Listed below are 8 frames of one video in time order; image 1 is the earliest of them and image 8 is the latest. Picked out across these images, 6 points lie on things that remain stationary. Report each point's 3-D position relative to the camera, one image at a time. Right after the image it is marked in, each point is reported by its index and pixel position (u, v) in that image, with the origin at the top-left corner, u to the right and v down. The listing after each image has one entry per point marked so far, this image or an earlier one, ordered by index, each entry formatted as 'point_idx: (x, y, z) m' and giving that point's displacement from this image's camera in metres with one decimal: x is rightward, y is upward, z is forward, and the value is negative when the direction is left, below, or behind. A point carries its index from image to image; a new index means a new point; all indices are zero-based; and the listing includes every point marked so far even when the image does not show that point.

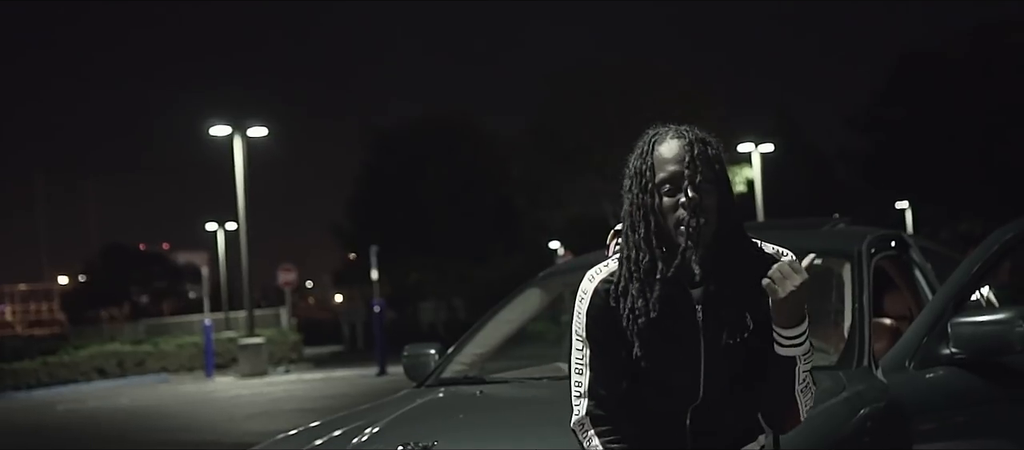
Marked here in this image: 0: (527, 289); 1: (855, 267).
0: (+0.1, -0.3, +6.6) m
1: (+1.4, -0.2, +5.5) m
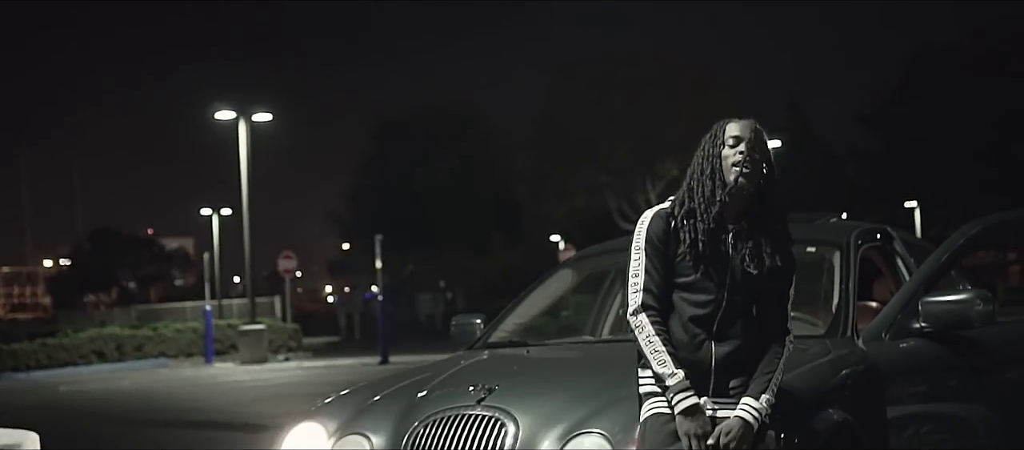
0: (+0.3, -0.3, +7.6) m
1: (+1.6, -0.1, +6.5) m
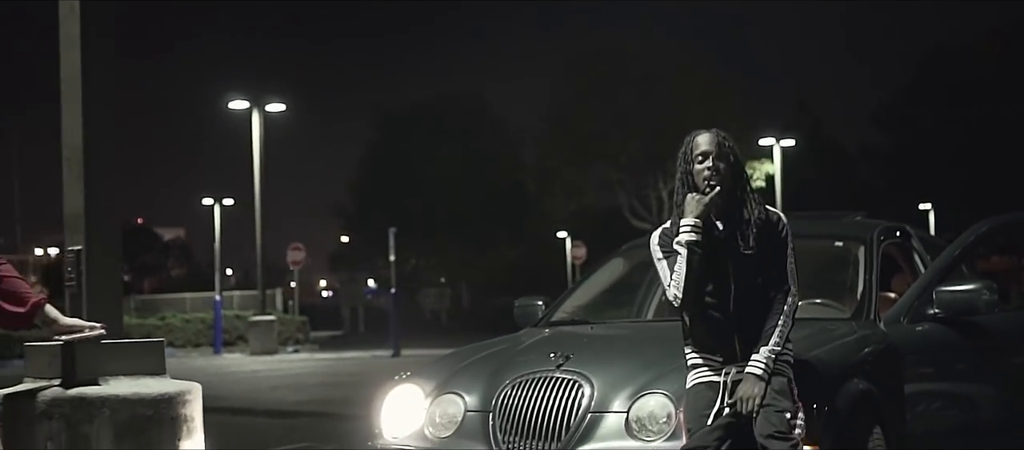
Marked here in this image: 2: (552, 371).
0: (+0.6, -0.2, +8.5) m
1: (+2.0, -0.1, +7.3) m
2: (+0.2, -0.7, +6.0) m
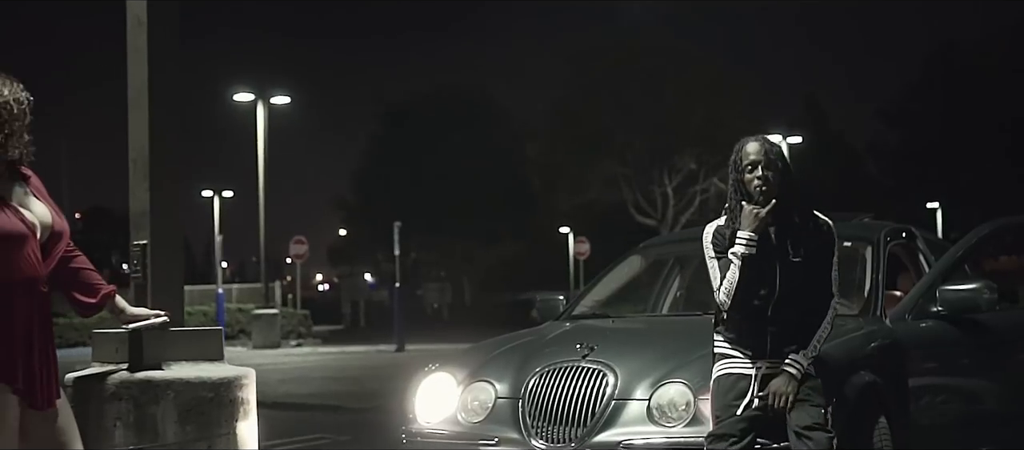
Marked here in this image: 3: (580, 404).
0: (+0.8, -0.2, +8.9) m
1: (+2.1, -0.1, +7.7) m
2: (+0.3, -0.7, +6.4) m
3: (+0.3, -0.9, +6.2) m
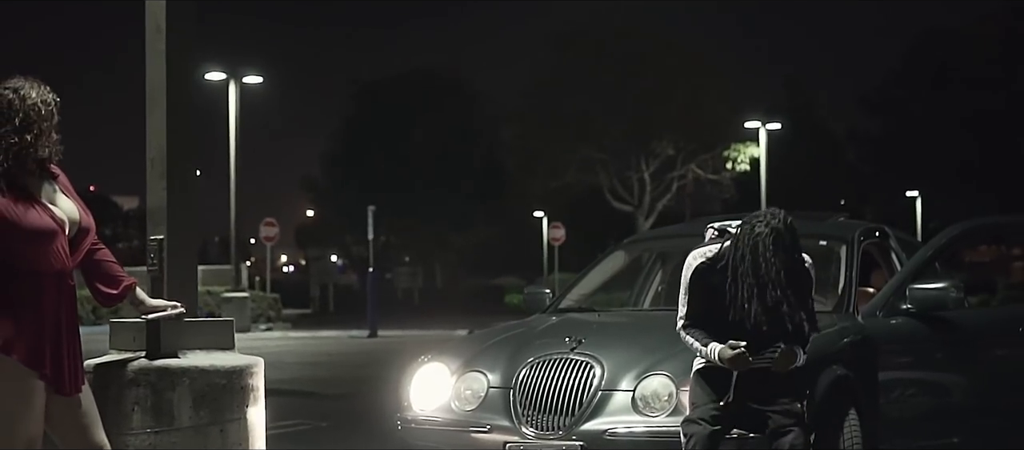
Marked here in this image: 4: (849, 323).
0: (+0.7, -0.2, +9.2) m
1: (+2.1, -0.1, +8.1) m
2: (+0.3, -0.7, +6.7) m
3: (+0.3, -0.9, +6.6) m
4: (+1.9, -0.6, +7.6) m
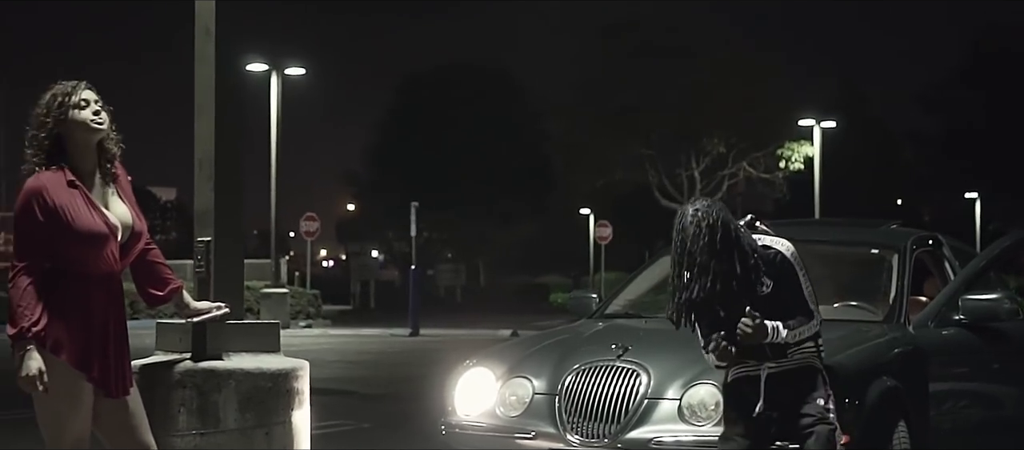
0: (+1.0, -0.2, +9.2) m
1: (+2.4, -0.2, +8.0) m
2: (+0.5, -0.7, +6.7) m
3: (+0.5, -0.9, +6.5) m
4: (+2.2, -0.6, +7.5) m
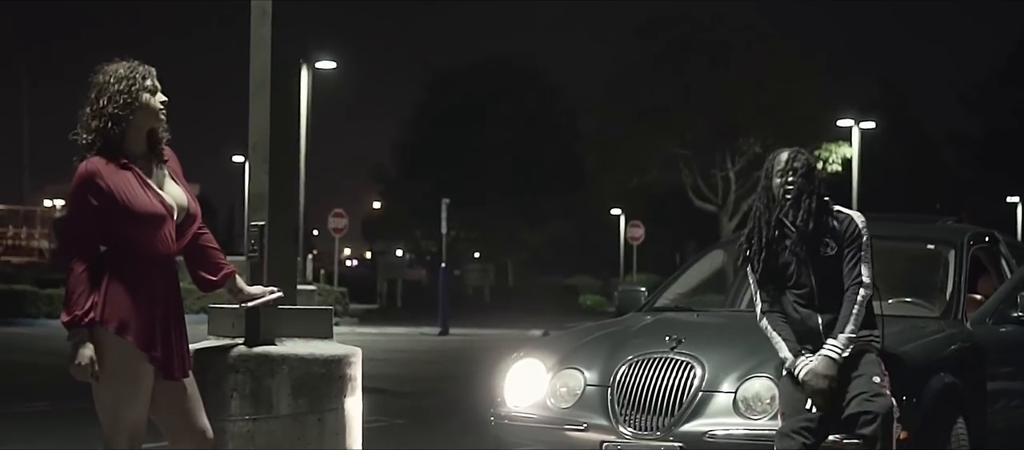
0: (+1.4, -0.2, +9.0) m
1: (+2.7, -0.2, +7.9) m
2: (+0.8, -0.6, +6.6) m
3: (+0.8, -0.8, +6.4) m
4: (+2.5, -0.6, +7.4) m
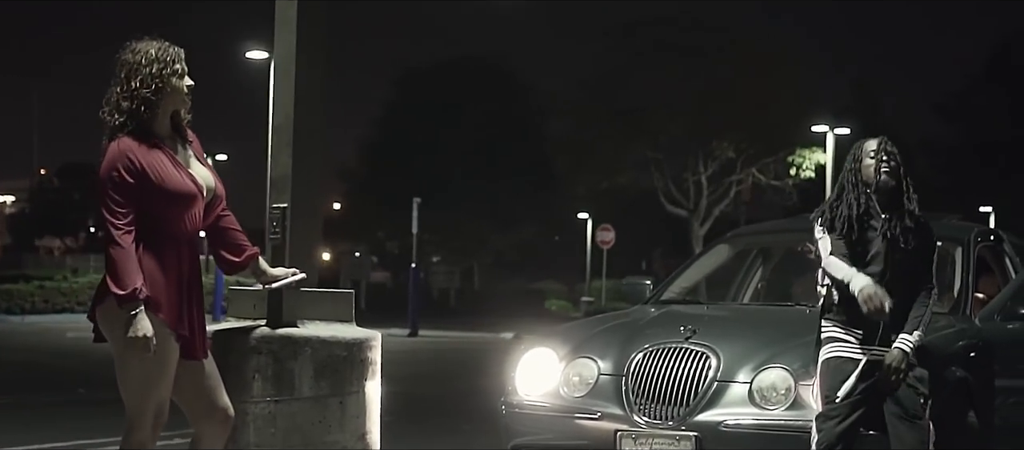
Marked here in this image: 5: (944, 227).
0: (+1.4, -0.1, +9.1) m
1: (+2.7, -0.2, +7.9) m
2: (+0.8, -0.6, +6.6) m
3: (+0.8, -0.8, +6.4) m
4: (+2.6, -0.6, +7.4) m
5: (+2.7, 0.0, +8.3) m
